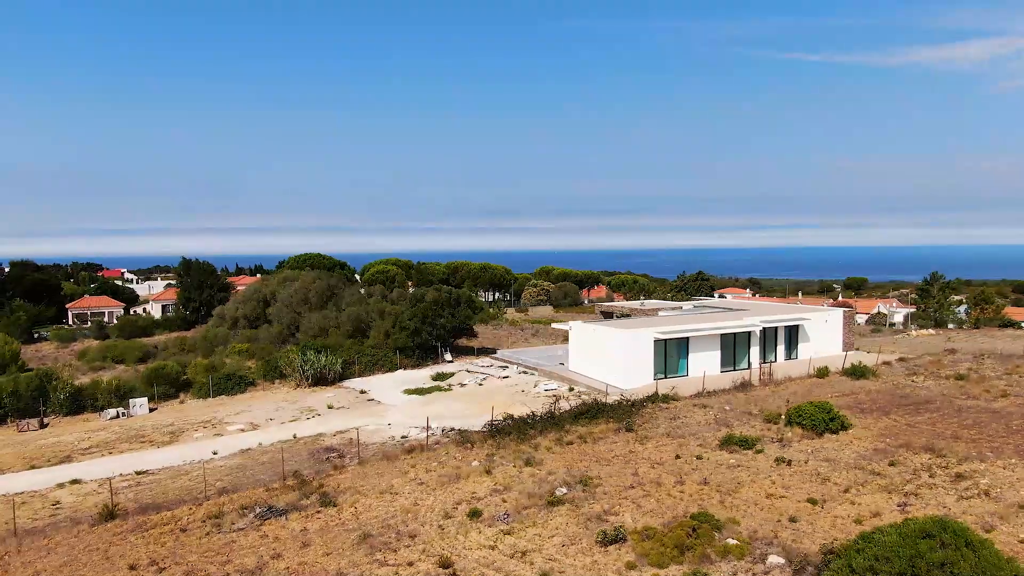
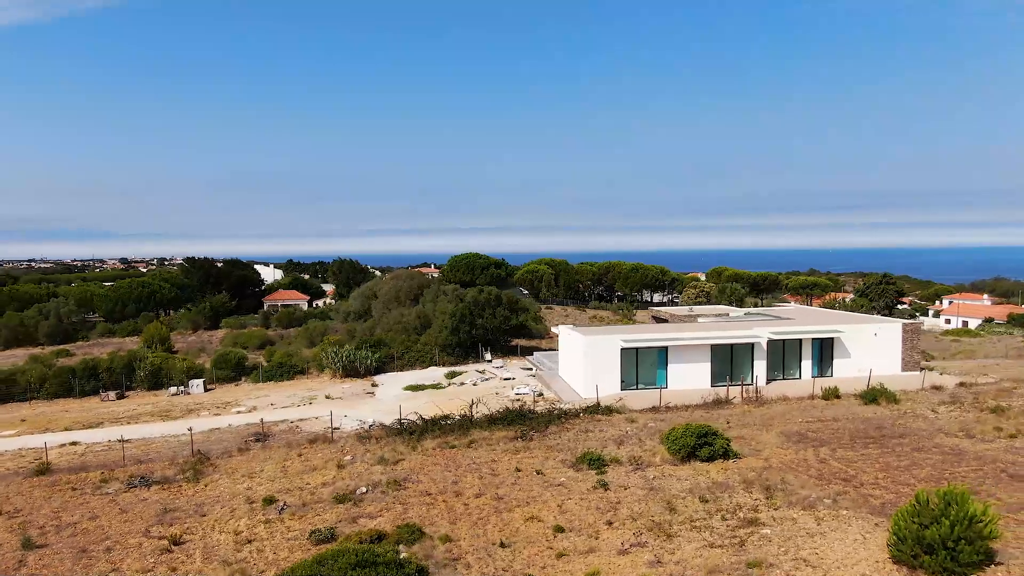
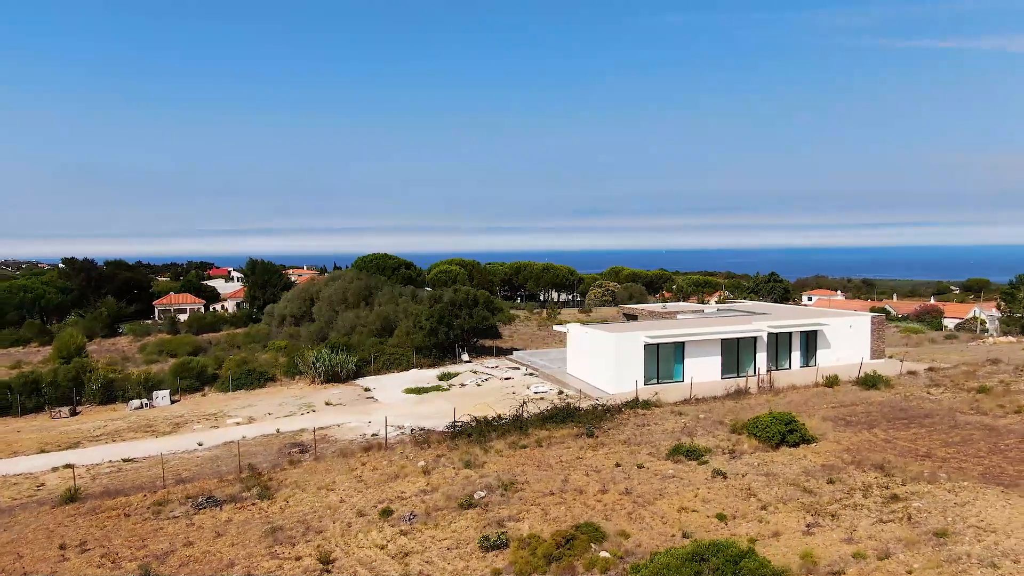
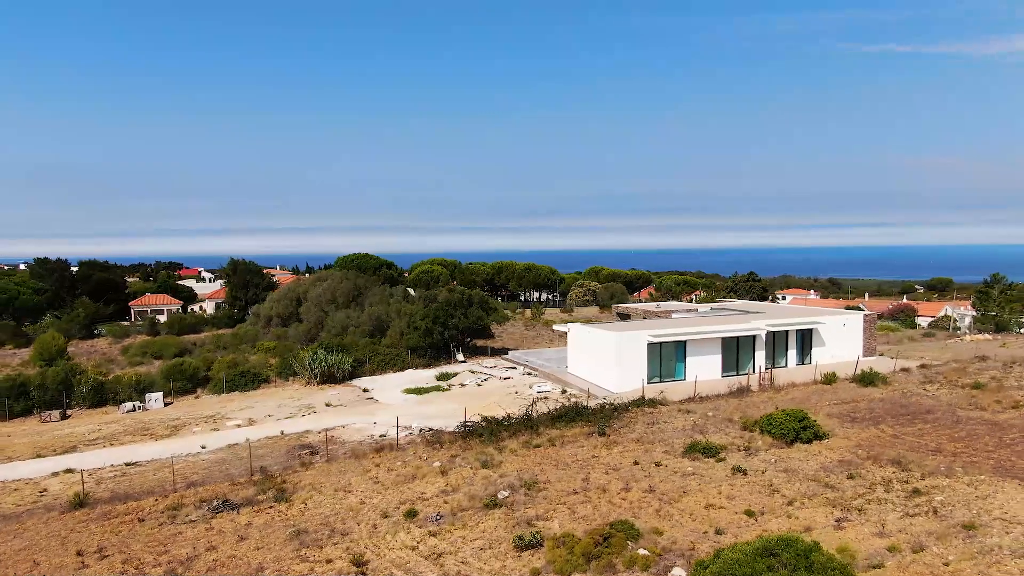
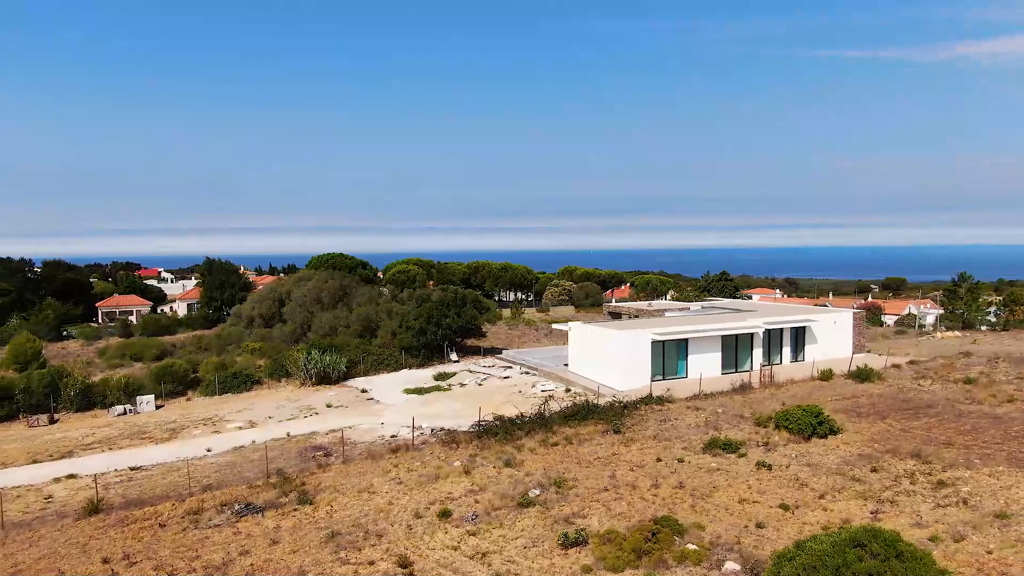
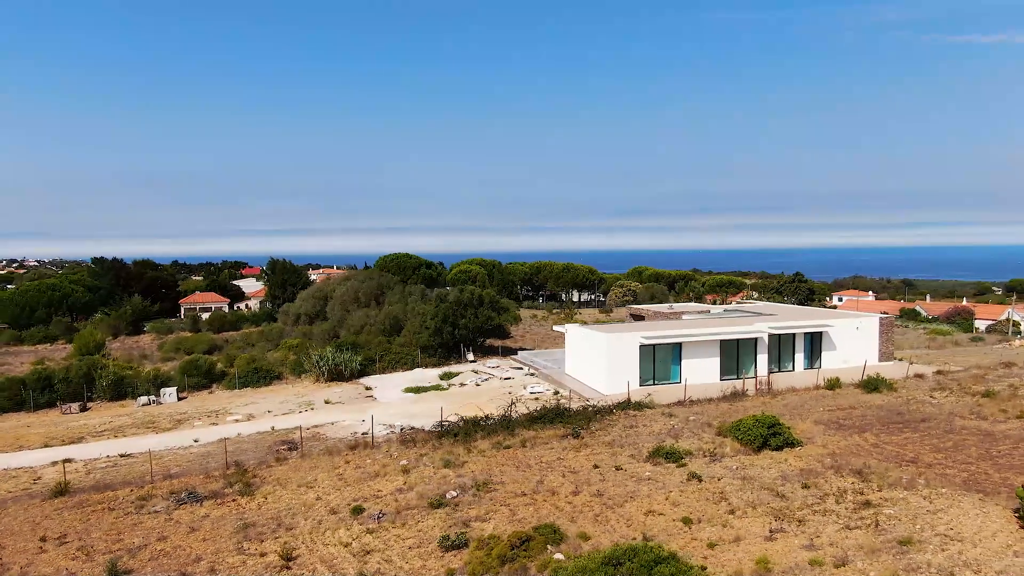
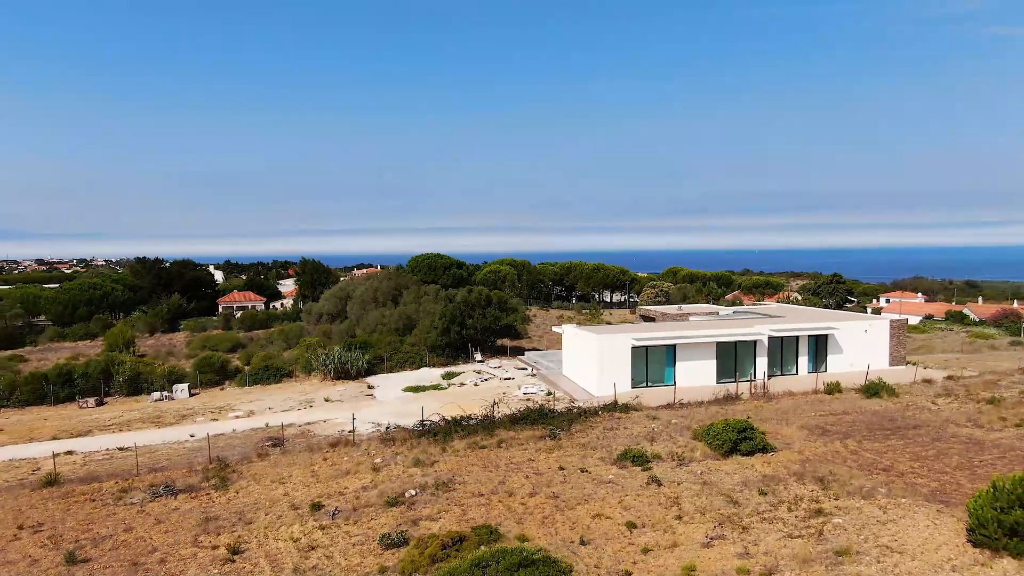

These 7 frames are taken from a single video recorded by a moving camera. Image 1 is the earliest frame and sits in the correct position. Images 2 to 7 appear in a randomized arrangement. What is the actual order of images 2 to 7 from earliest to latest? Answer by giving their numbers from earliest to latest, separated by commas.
5, 4, 3, 6, 7, 2
